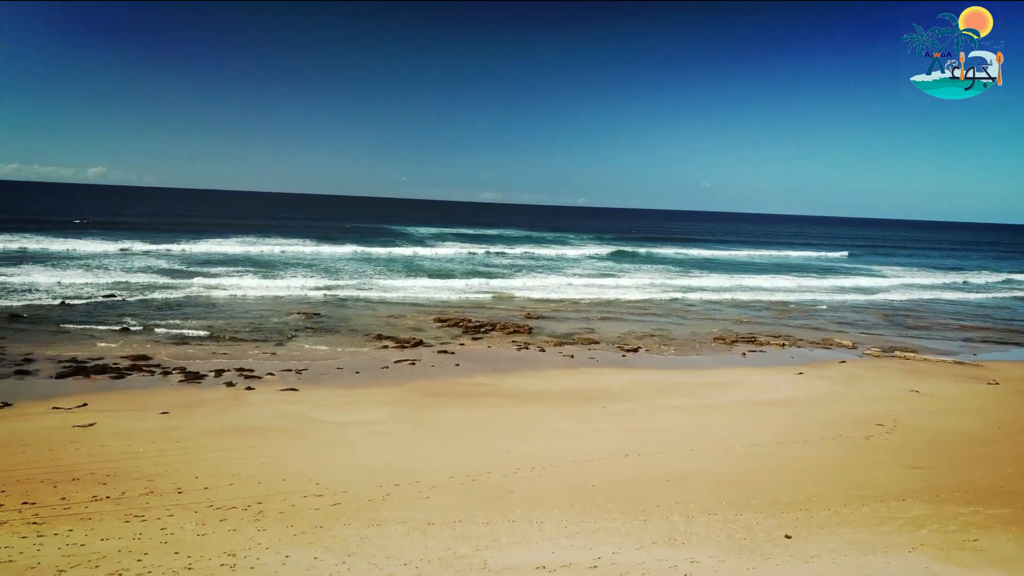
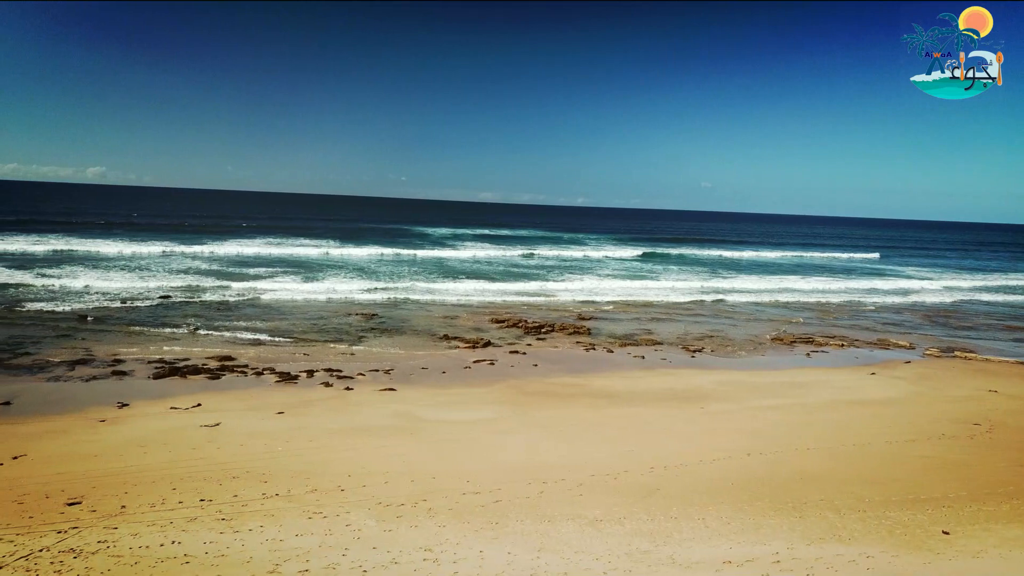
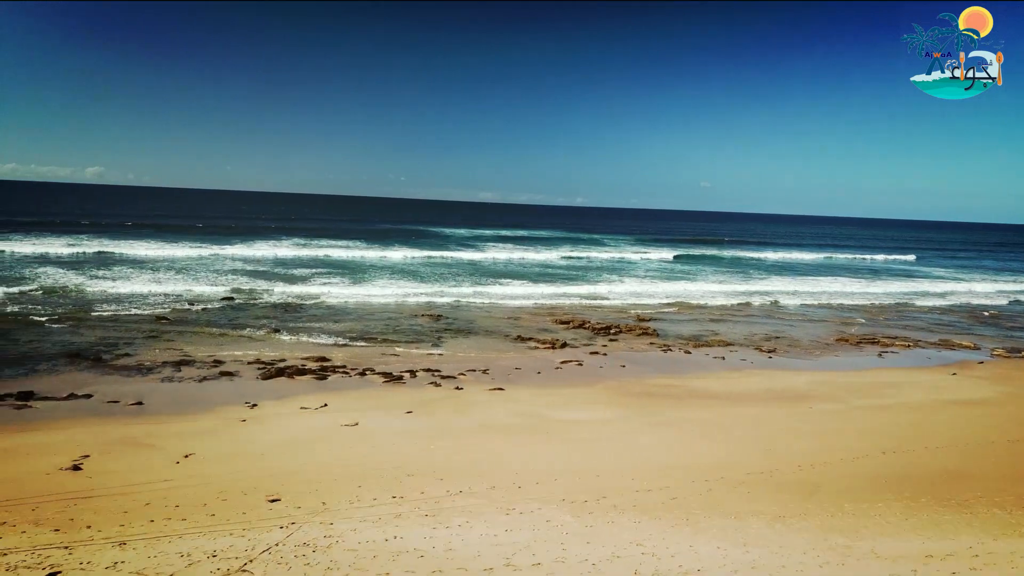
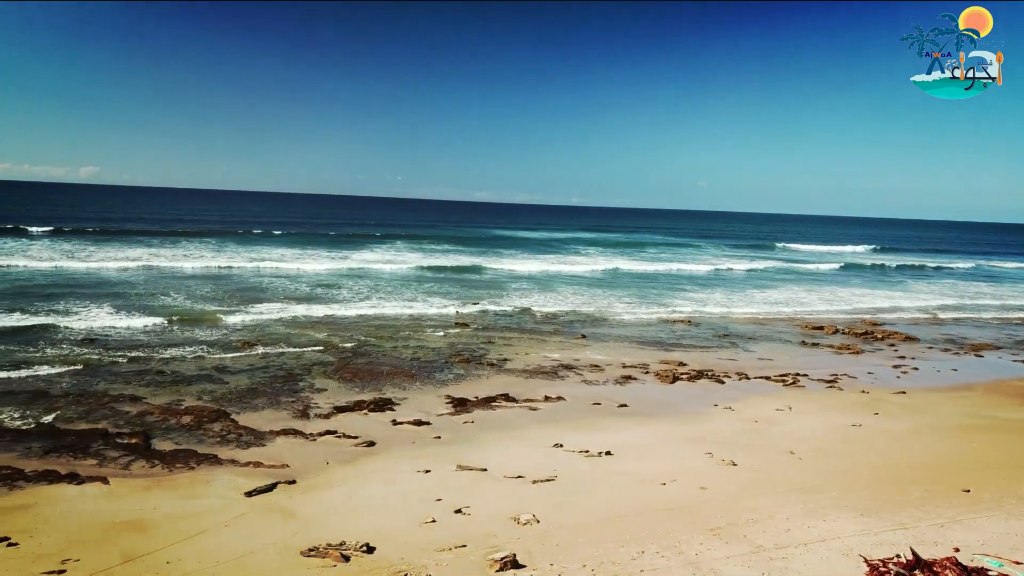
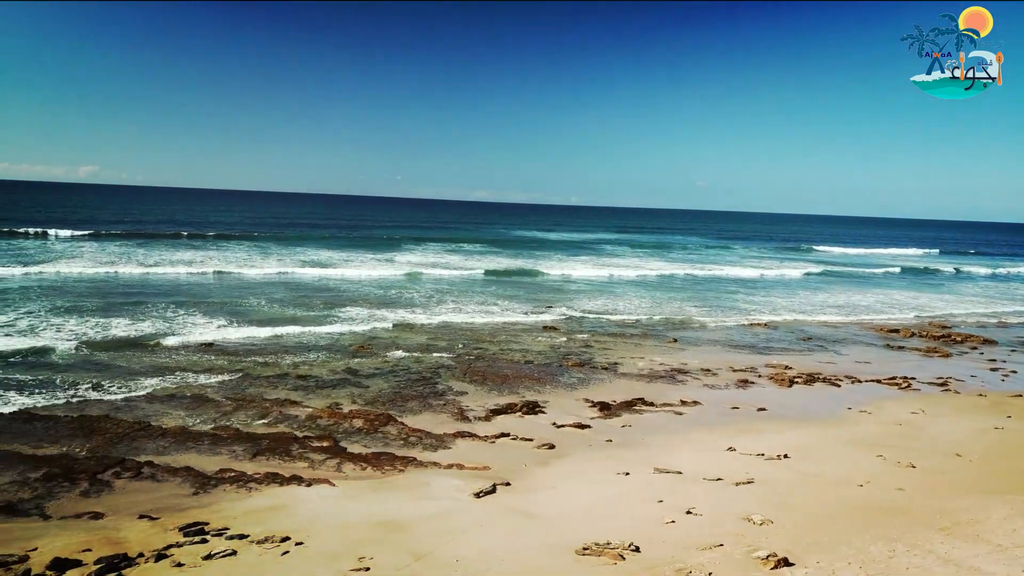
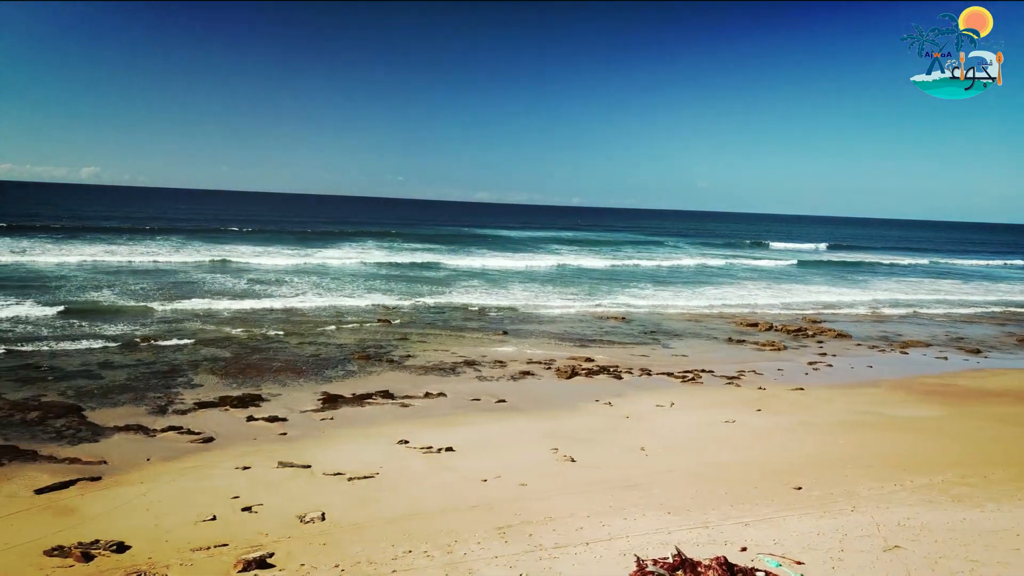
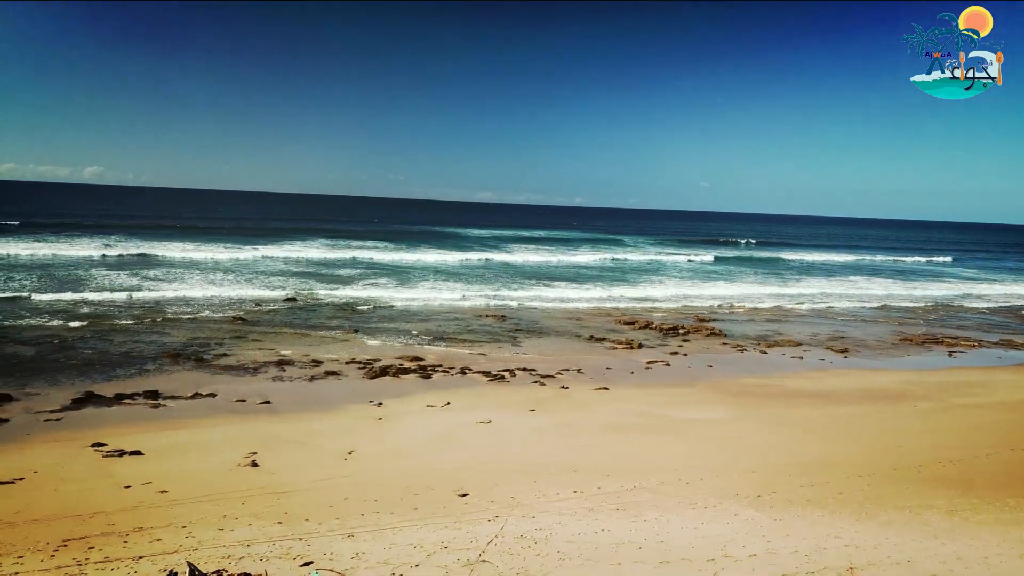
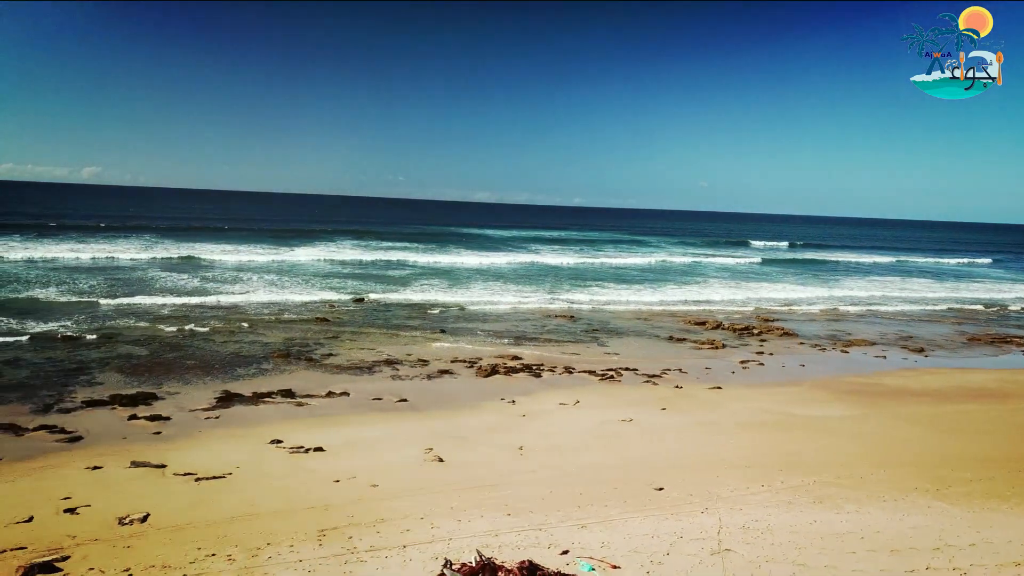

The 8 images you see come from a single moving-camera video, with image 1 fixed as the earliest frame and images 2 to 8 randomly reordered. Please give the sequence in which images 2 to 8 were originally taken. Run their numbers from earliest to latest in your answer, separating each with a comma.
2, 3, 7, 8, 6, 4, 5
